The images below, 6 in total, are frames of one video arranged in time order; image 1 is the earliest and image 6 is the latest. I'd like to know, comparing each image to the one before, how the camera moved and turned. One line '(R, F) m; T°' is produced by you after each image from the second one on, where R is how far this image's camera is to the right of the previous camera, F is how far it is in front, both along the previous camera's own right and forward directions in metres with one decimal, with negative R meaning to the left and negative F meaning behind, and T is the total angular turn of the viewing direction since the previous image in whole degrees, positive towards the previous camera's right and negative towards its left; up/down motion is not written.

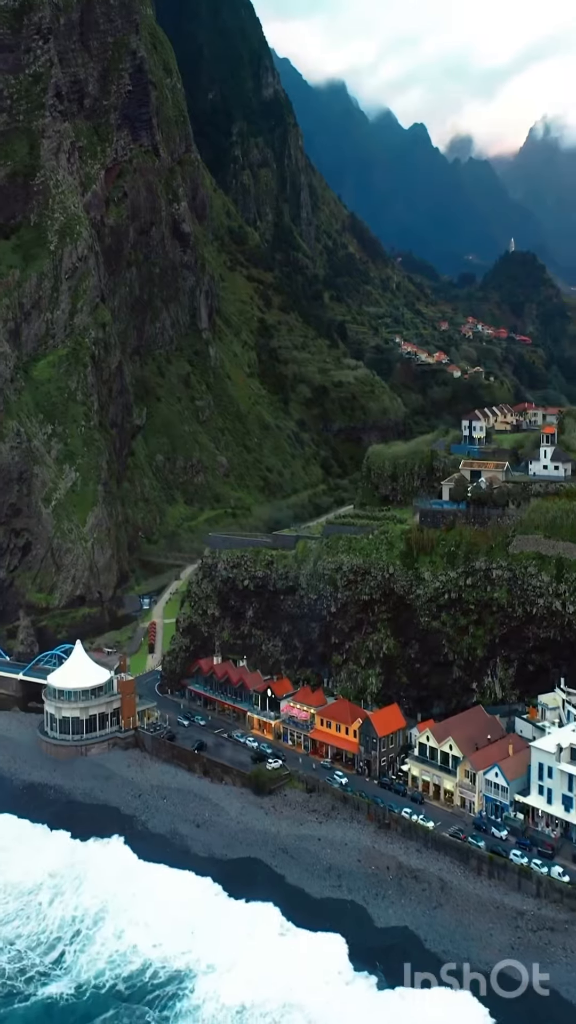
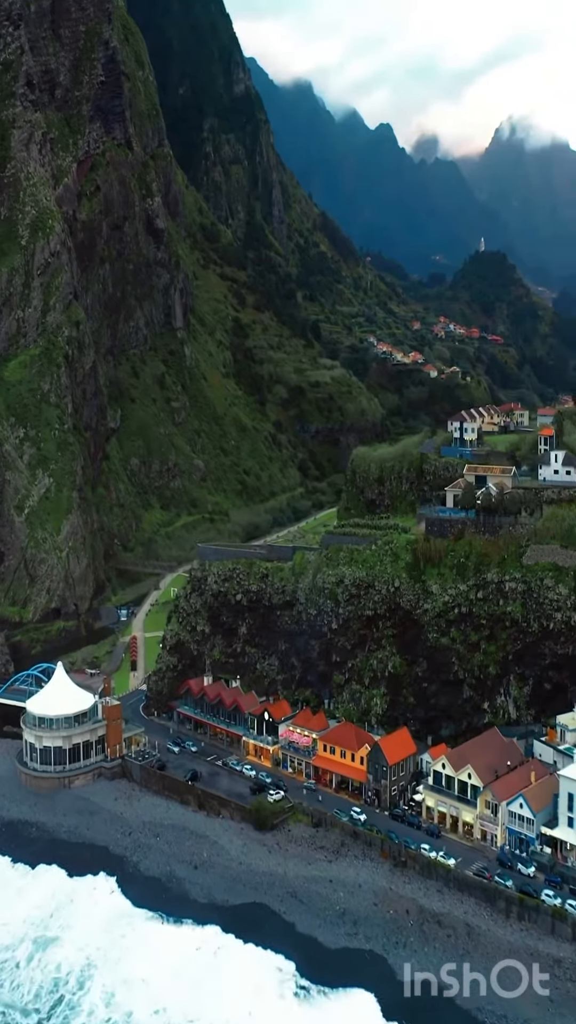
(-1.7, +3.5) m; +2°
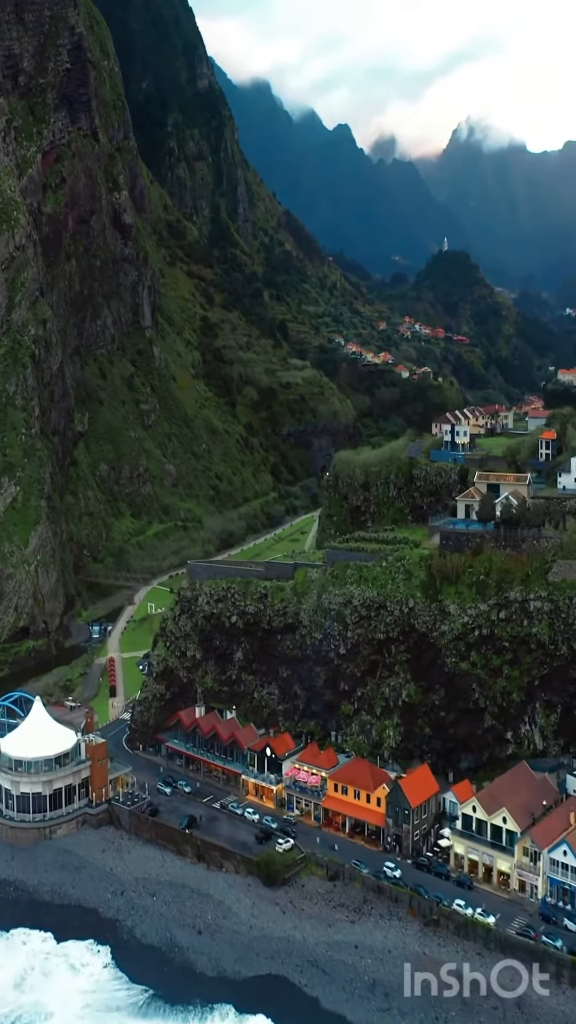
(-2.2, +4.5) m; +3°
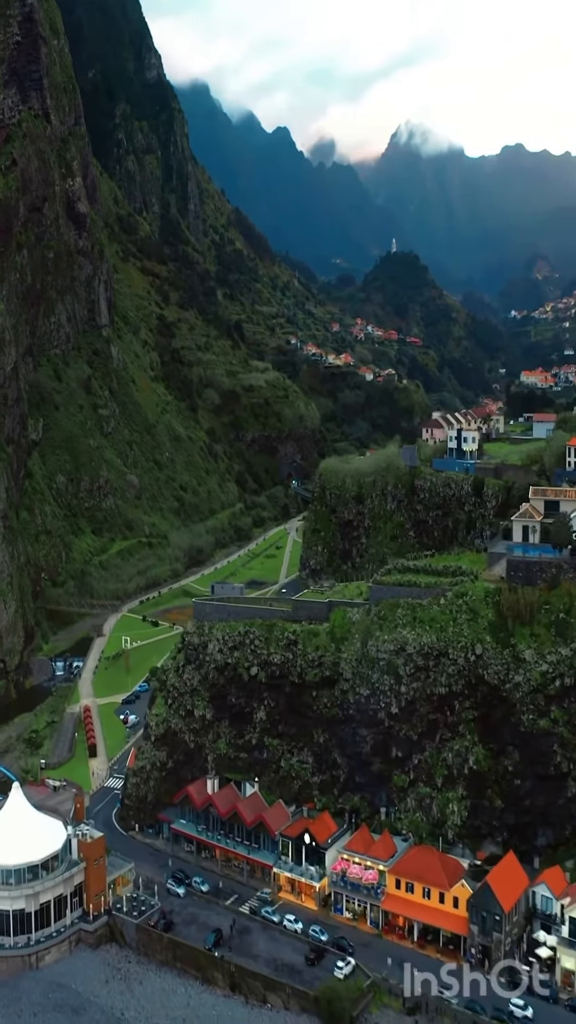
(-4.0, +8.6) m; +4°
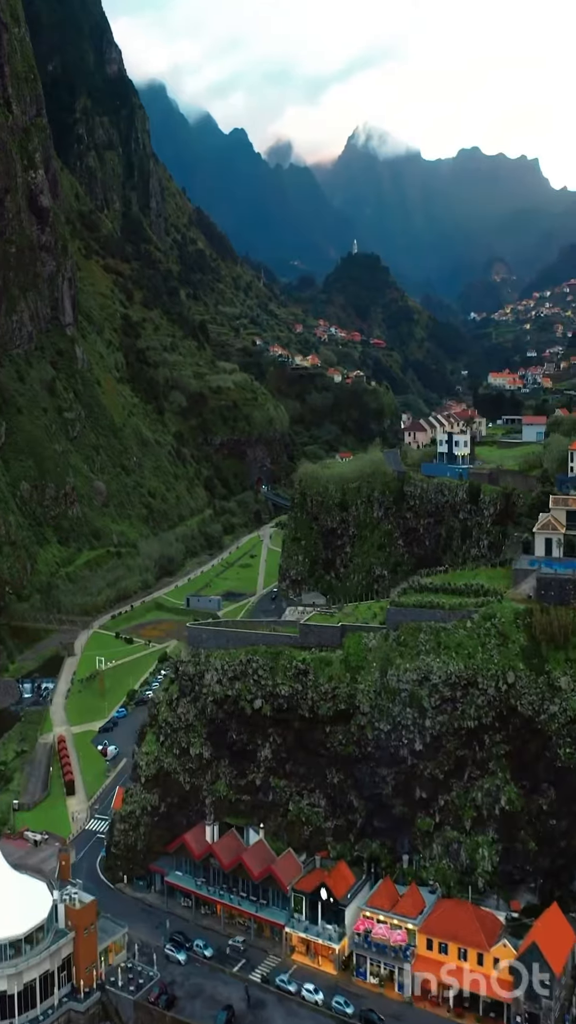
(-1.9, +3.9) m; +3°
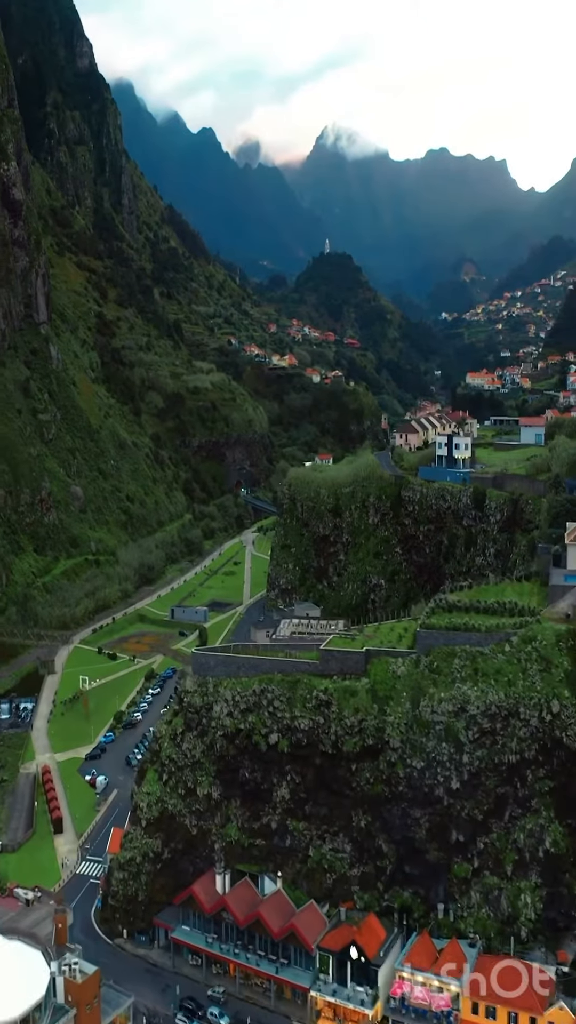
(-1.7, +3.4) m; +2°
